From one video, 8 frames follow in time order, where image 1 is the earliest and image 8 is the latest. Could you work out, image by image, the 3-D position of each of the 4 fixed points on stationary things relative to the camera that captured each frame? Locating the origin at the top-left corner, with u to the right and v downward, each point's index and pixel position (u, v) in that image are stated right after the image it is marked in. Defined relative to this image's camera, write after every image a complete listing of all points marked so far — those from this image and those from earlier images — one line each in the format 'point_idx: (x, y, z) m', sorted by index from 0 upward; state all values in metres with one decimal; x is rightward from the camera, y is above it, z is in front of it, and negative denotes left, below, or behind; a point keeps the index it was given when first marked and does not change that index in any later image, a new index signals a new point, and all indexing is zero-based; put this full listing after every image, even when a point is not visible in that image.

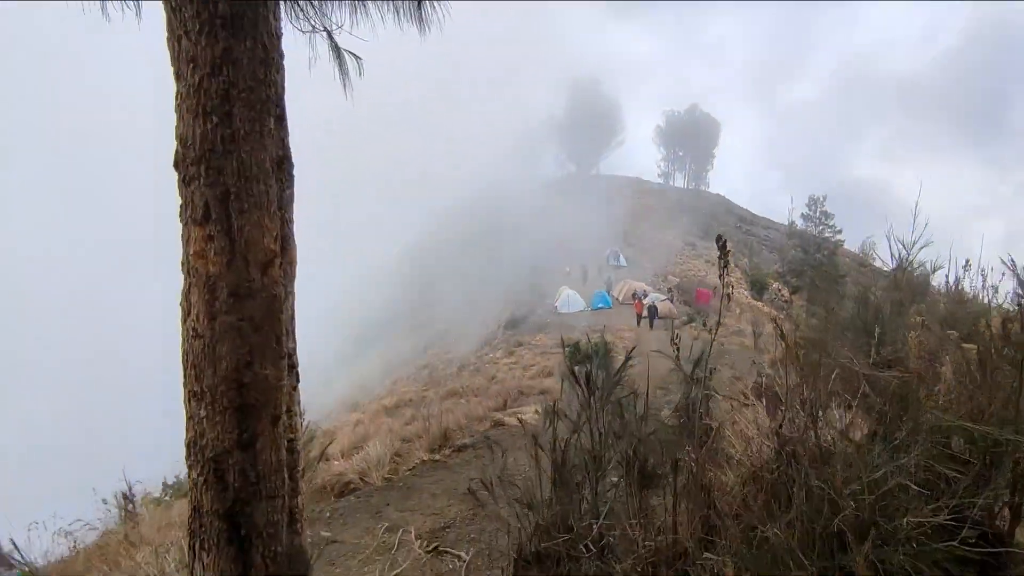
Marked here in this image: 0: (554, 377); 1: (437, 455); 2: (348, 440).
0: (+0.9, -2.1, +13.8) m
1: (-0.9, -1.9, +6.8) m
2: (-2.7, -2.5, +9.5) m
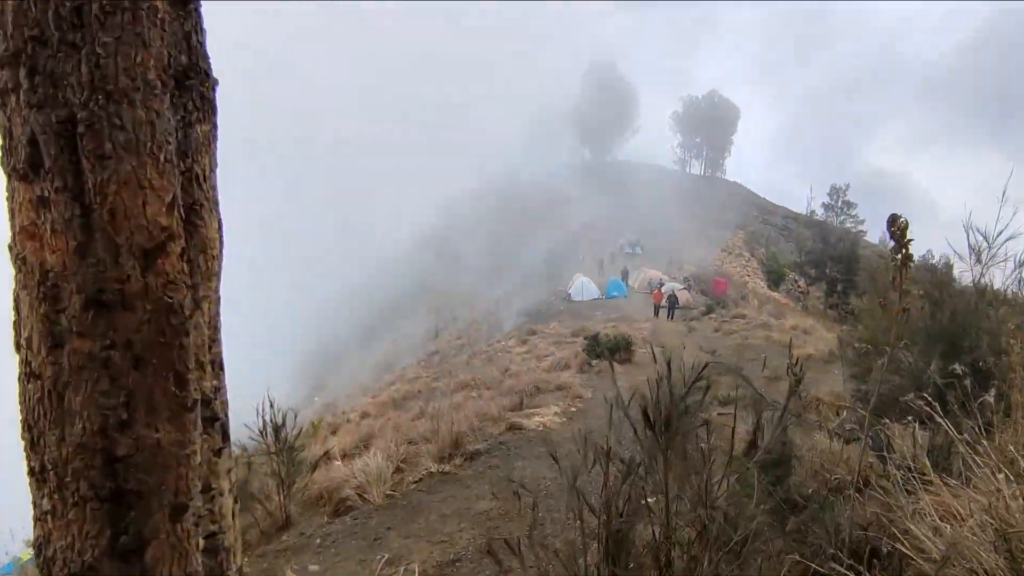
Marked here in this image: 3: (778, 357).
0: (+1.3, -1.8, +13.0) m
1: (-0.7, -1.8, +6.0) m
2: (-2.4, -2.3, +8.8) m
3: (+6.4, -1.7, +14.3) m
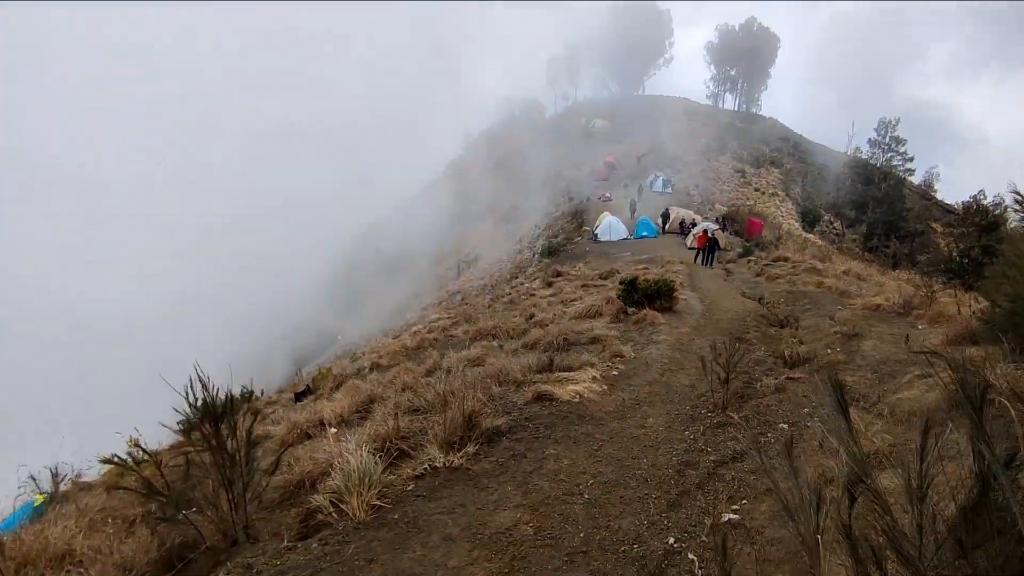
0: (+1.8, -0.6, +11.5) m
1: (-0.4, -1.3, +4.7) m
2: (-2.1, -1.5, +7.5) m
3: (+7.0, -0.4, +12.6) m
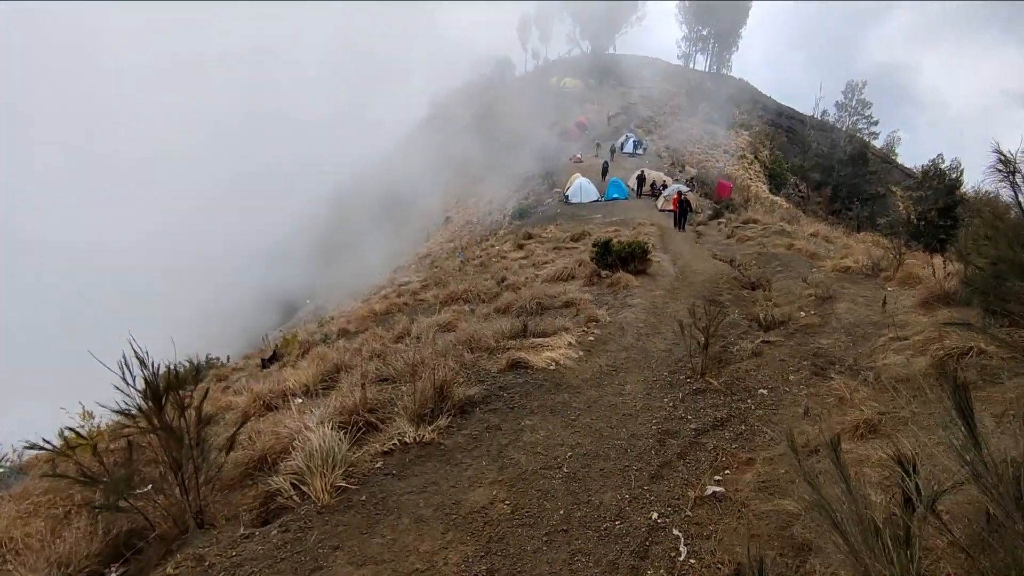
0: (+1.2, +0.1, +11.3) m
1: (-0.6, -1.0, +4.4) m
2: (-2.4, -1.0, +7.2) m
3: (+6.4, +0.4, +12.6) m
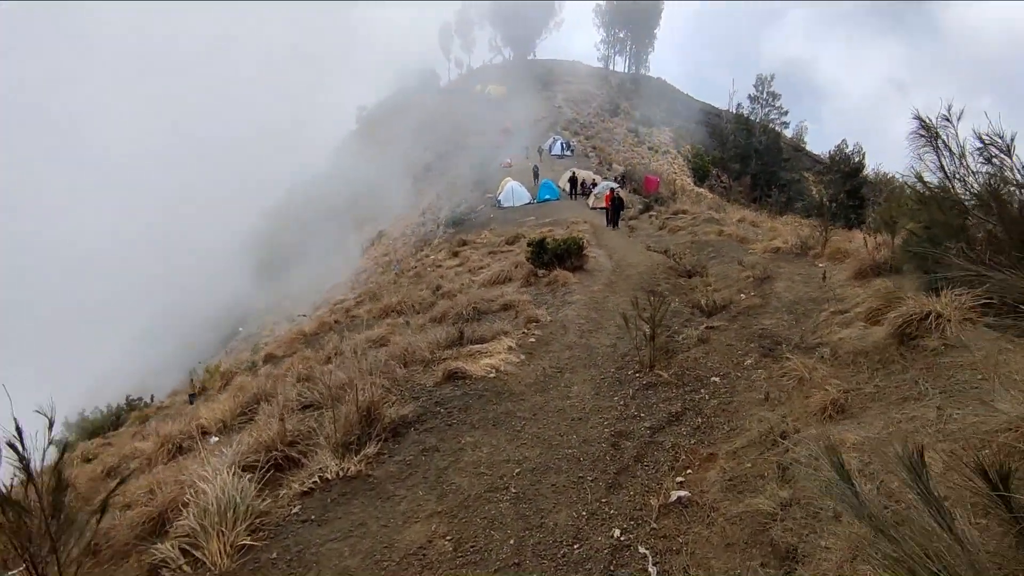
0: (0.0, 0.0, +10.9) m
1: (-1.0, -1.1, +3.9) m
2: (-3.1, -1.3, +6.4) m
3: (+5.0, +0.8, +12.7) m
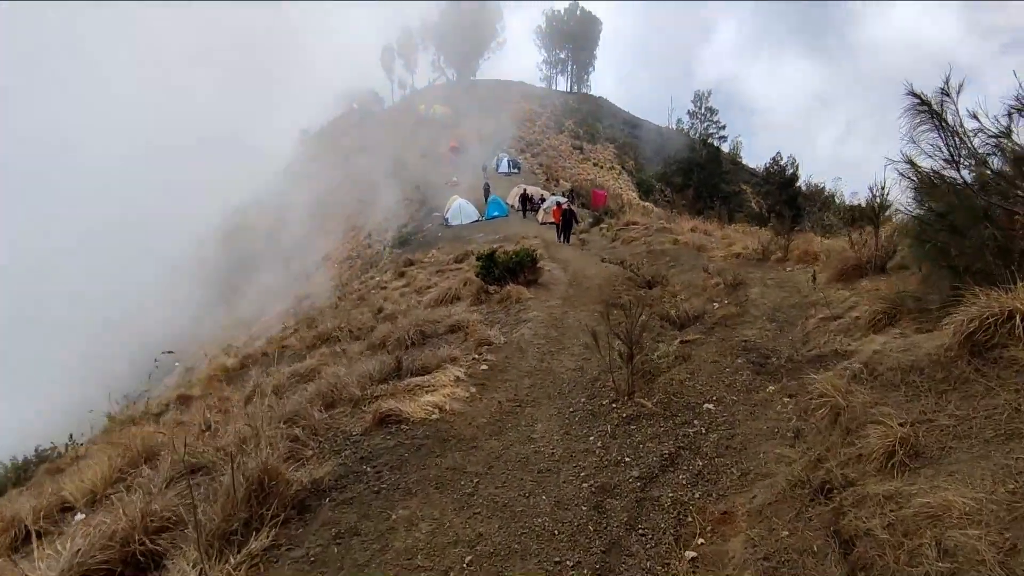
0: (-0.8, -0.3, +9.9) m
1: (-1.3, -1.2, +2.7) m
2: (-3.5, -1.6, +5.1) m
3: (+3.9, +0.6, +12.1) m
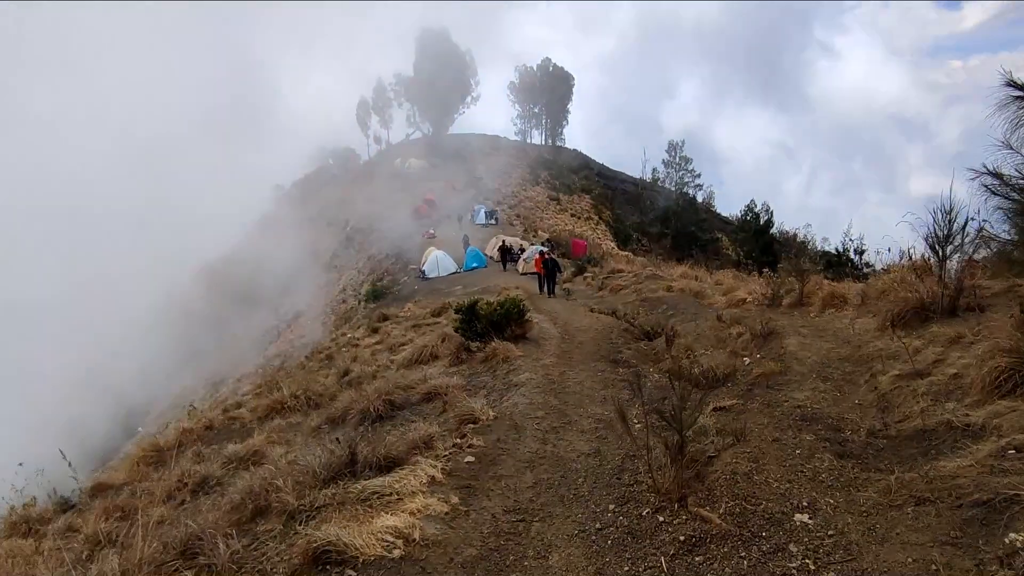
0: (-1.0, -1.1, +8.5) m
1: (-1.2, -1.4, +1.2) m
2: (-3.5, -2.0, +3.5) m
3: (+3.6, -0.3, +10.9) m
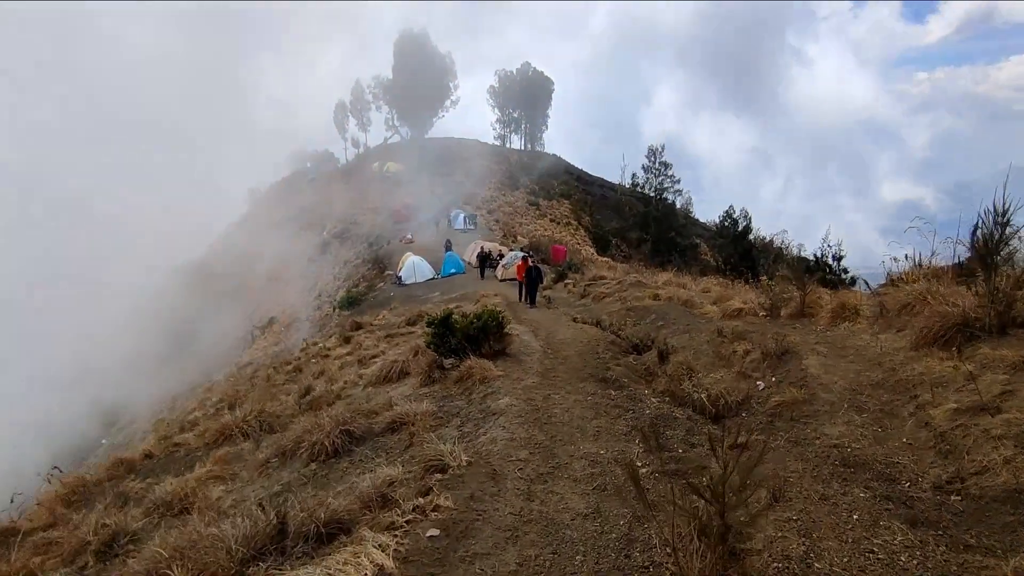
0: (-1.3, -1.2, +7.6) m
1: (-1.2, -1.5, +0.3) m
2: (-3.6, -2.1, +2.5) m
3: (+3.2, -0.5, +10.2) m
